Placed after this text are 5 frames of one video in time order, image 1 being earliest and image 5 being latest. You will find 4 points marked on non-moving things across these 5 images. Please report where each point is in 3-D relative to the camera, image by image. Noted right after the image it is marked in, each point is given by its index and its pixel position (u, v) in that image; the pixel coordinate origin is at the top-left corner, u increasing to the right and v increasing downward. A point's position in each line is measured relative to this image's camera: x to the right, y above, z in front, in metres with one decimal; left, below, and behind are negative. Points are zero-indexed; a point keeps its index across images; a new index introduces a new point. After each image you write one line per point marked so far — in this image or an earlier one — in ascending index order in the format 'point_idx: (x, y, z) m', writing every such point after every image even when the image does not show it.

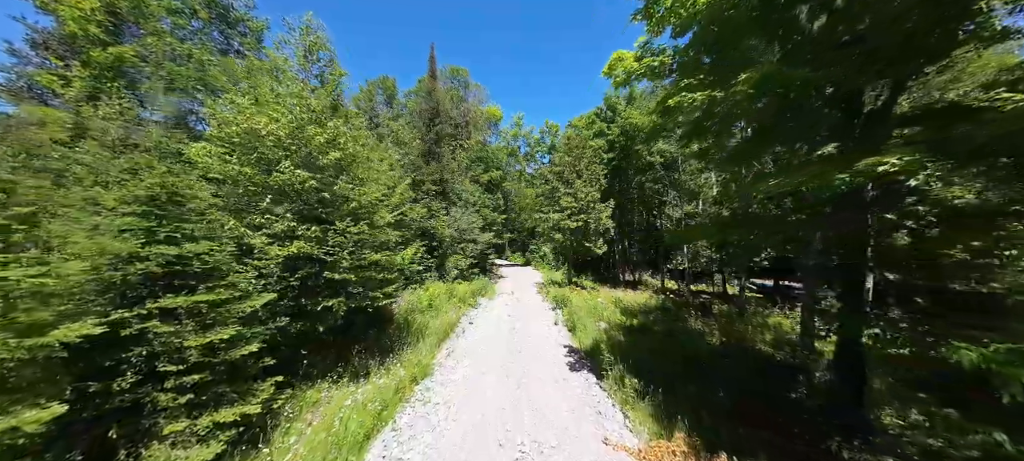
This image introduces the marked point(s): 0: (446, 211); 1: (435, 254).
0: (-3.7, +1.0, +16.3) m
1: (-3.8, -1.2, +14.6) m
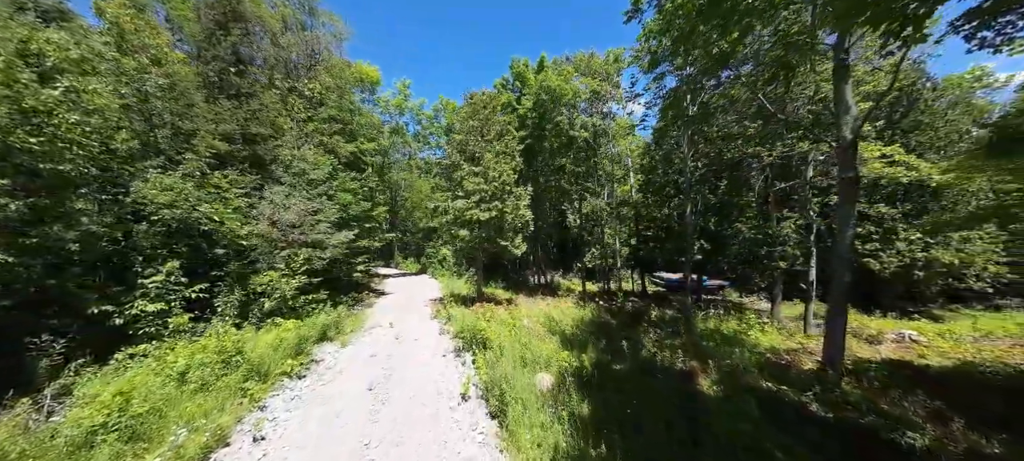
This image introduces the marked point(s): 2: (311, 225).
0: (-7.8, +1.1, +9.2) m
1: (-7.3, -1.1, +7.5) m
2: (-6.5, +0.2, +9.6) m
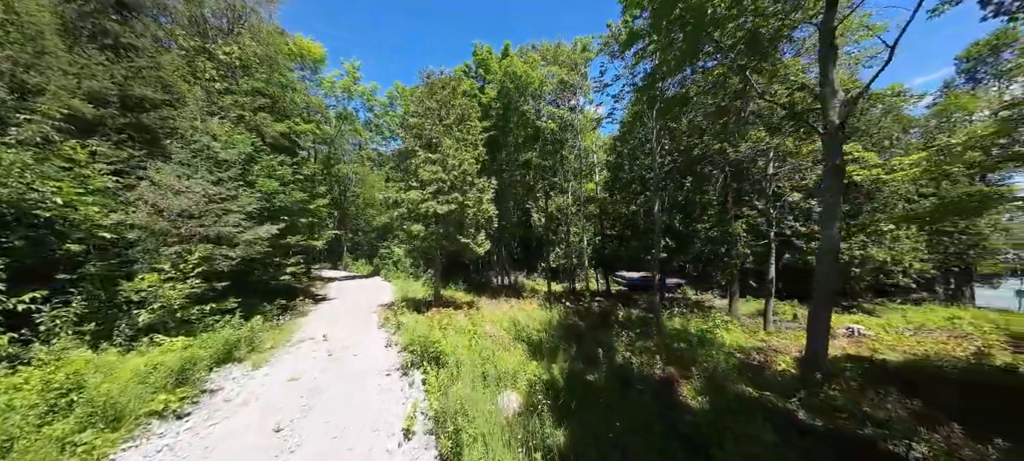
0: (-8.8, +1.4, +7.1) m
1: (-8.1, -0.8, +5.5) m
2: (-7.5, +0.4, +7.7) m
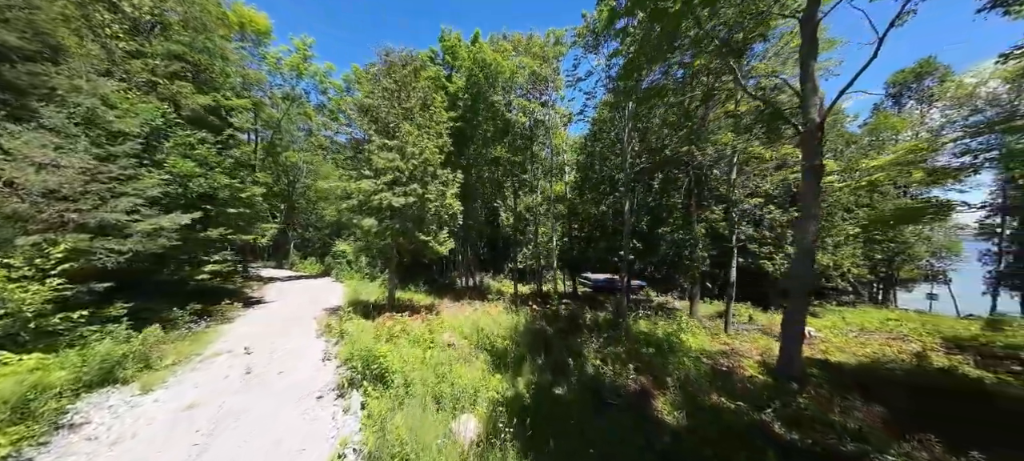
0: (-9.4, +1.7, +5.4) m
1: (-8.7, -0.6, +3.9) m
2: (-8.3, +0.6, +6.1) m
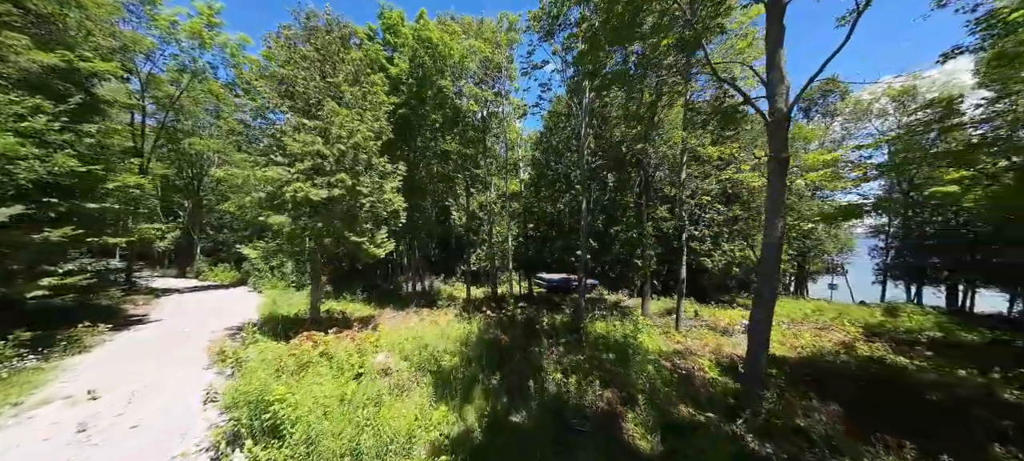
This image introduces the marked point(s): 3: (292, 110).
0: (-10.1, +1.6, +3.0) m
1: (-9.2, -0.6, +1.6) m
2: (-9.1, +0.6, +3.9) m
3: (-5.7, +3.1, +7.7) m
